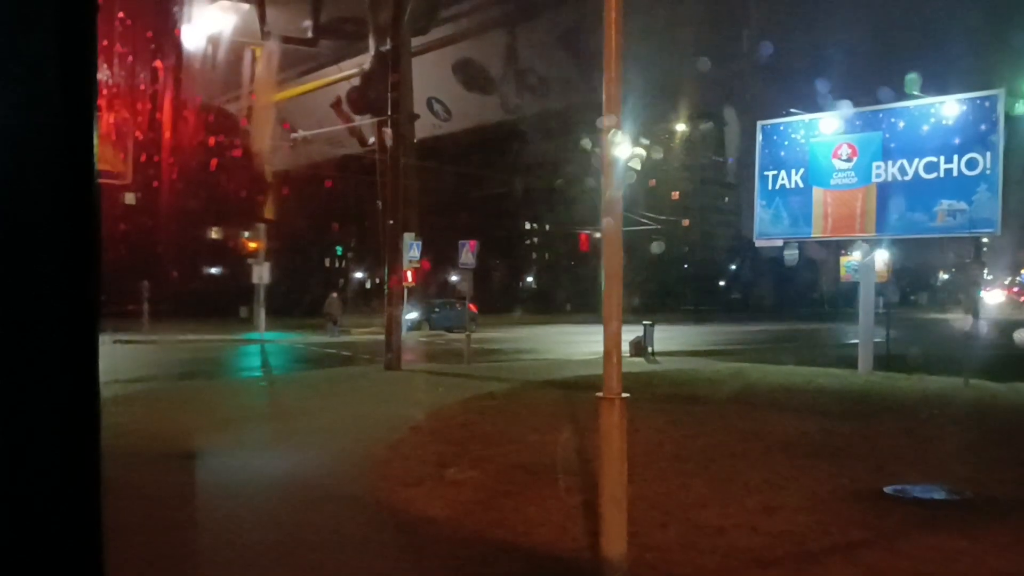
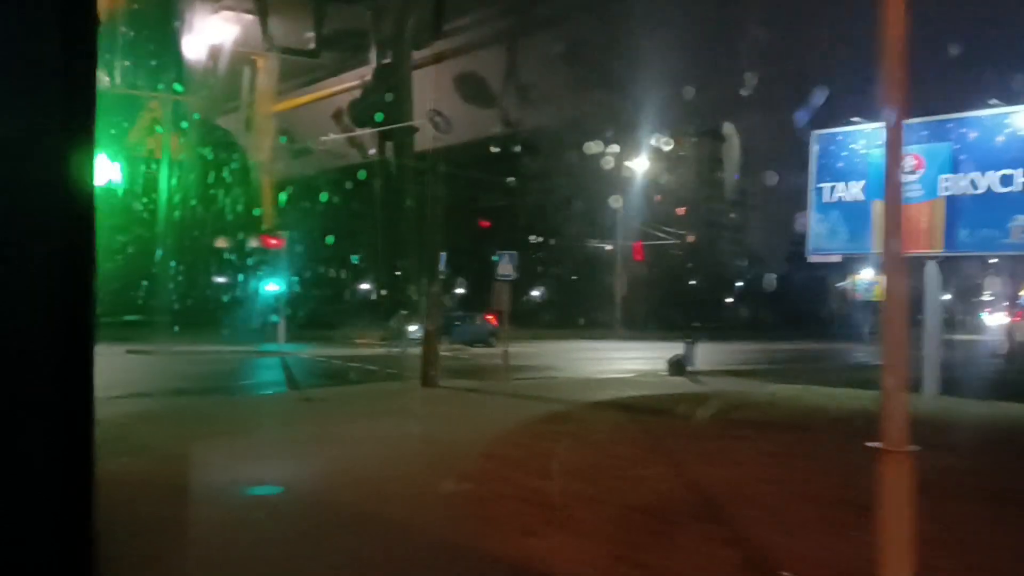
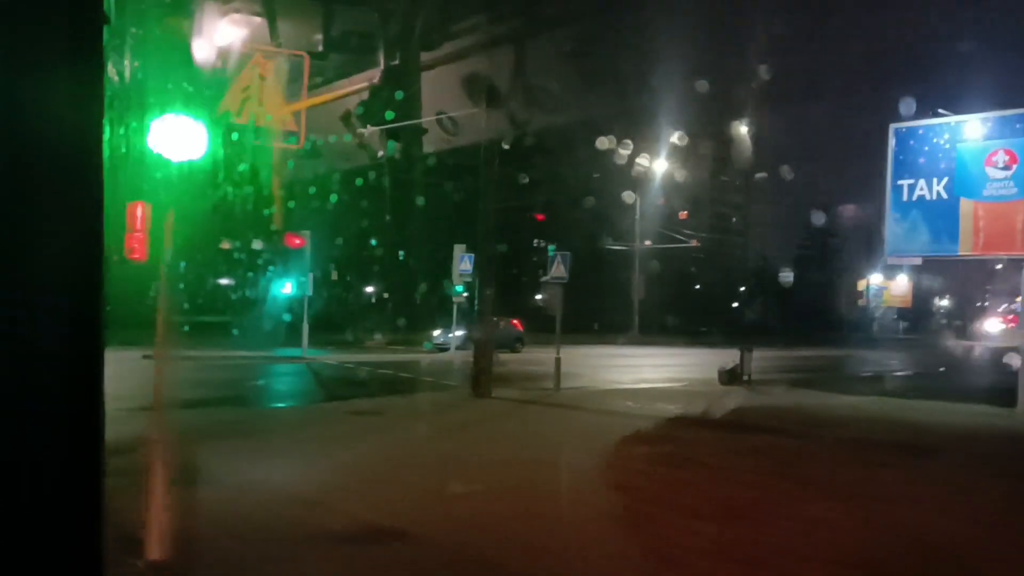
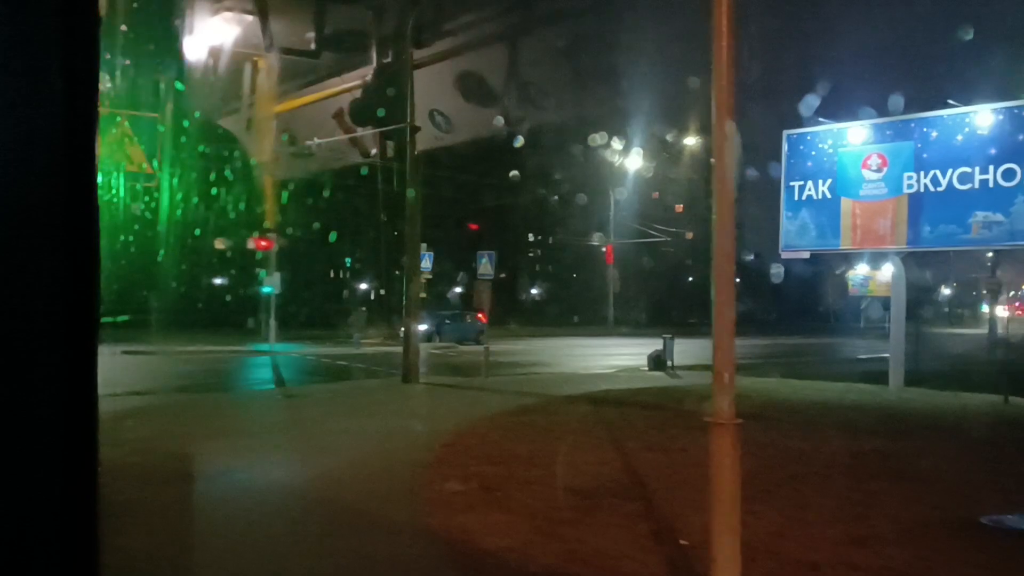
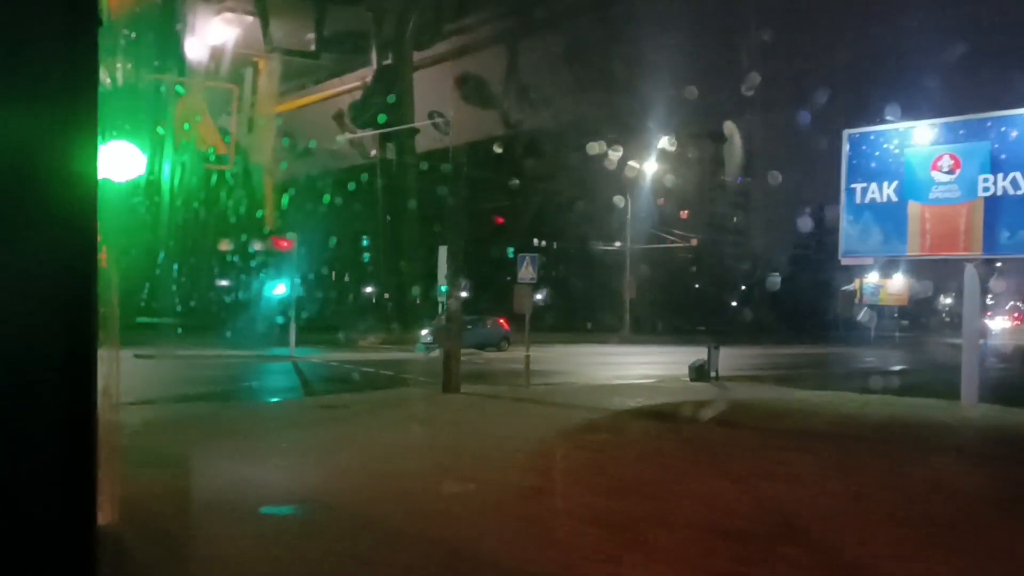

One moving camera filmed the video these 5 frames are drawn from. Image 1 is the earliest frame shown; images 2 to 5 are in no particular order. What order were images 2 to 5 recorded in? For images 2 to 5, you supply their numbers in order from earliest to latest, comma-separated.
4, 2, 5, 3
